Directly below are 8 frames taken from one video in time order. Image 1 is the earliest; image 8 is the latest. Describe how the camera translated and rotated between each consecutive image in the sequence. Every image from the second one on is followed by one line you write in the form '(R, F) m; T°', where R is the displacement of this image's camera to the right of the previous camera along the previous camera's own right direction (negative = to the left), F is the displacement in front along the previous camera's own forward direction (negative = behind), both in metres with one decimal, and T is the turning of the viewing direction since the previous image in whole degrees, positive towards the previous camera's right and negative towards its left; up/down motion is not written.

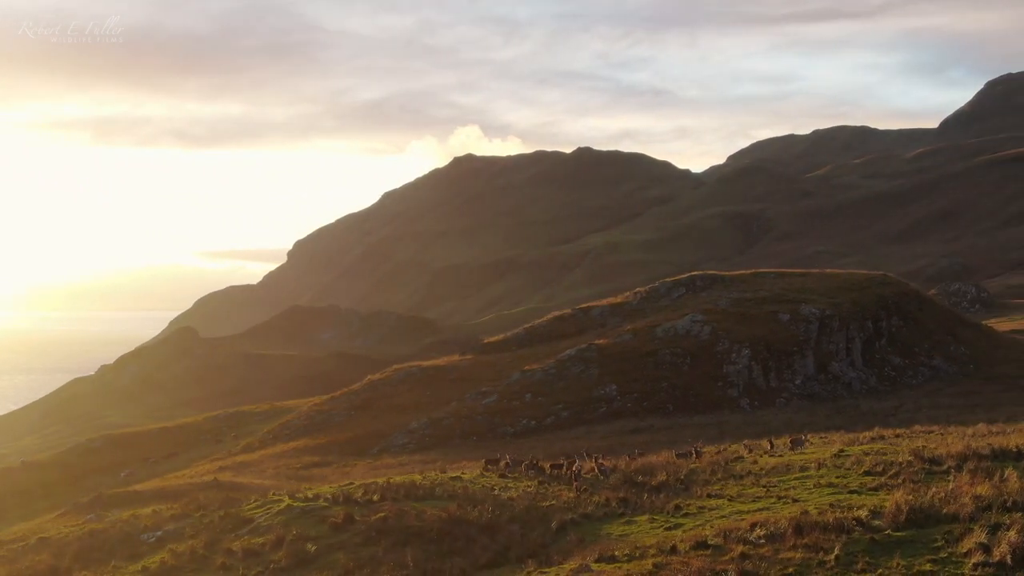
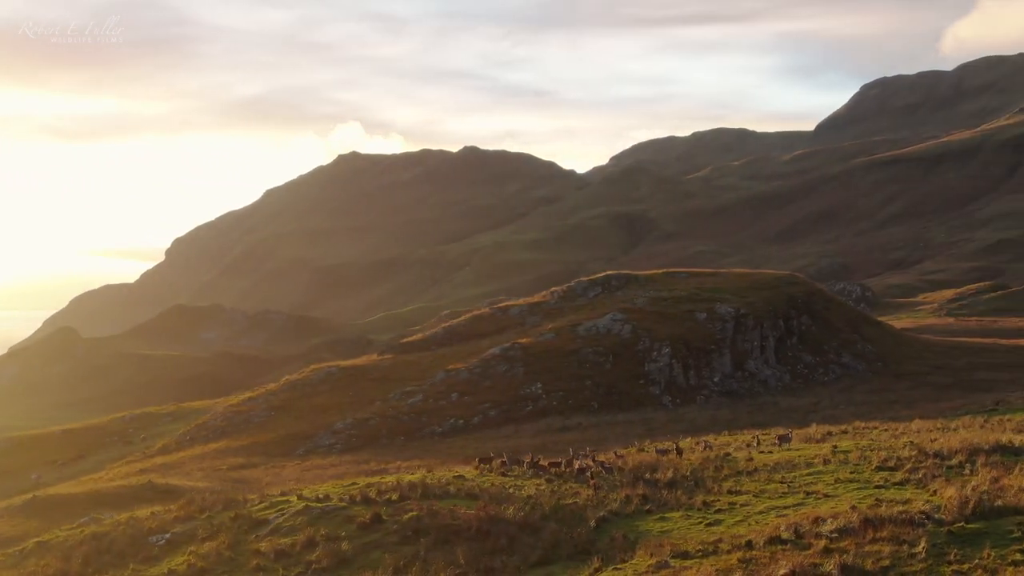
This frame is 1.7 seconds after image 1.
(-1.7, -0.1) m; +4°
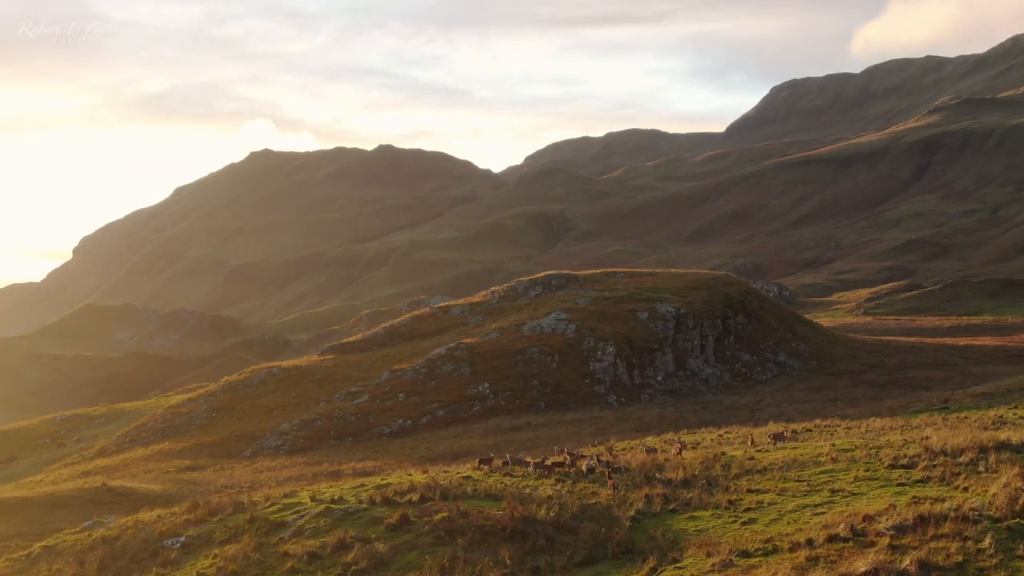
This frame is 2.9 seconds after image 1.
(-1.3, -0.1) m; +3°
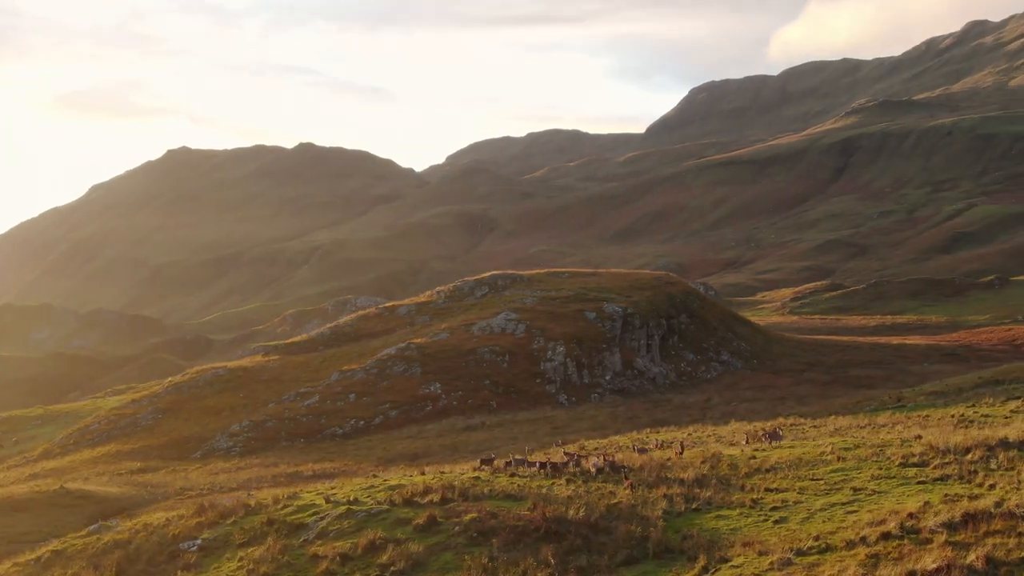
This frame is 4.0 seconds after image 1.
(-1.3, -0.2) m; +2°
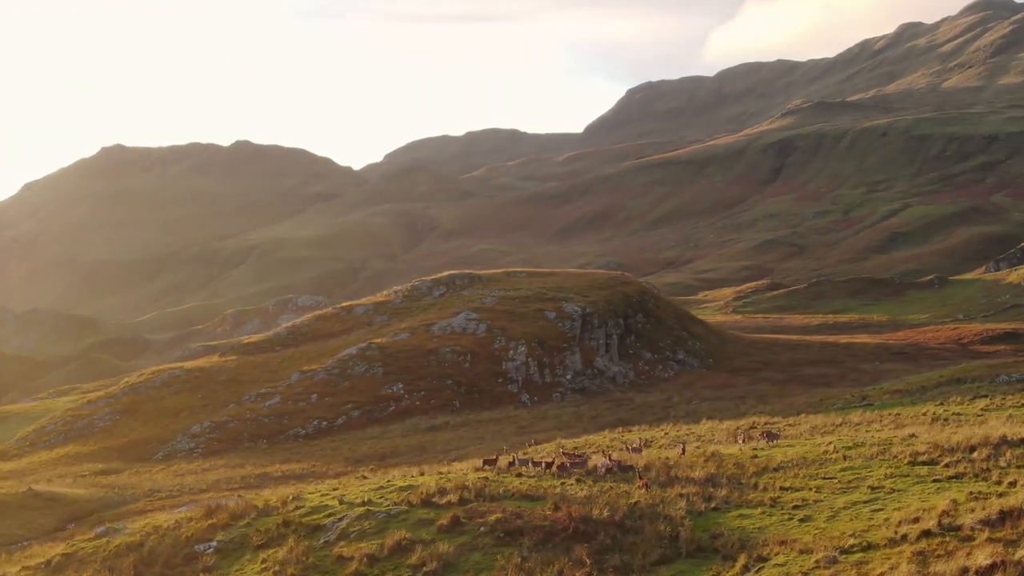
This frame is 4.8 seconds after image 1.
(-1.0, -0.1) m; +2°
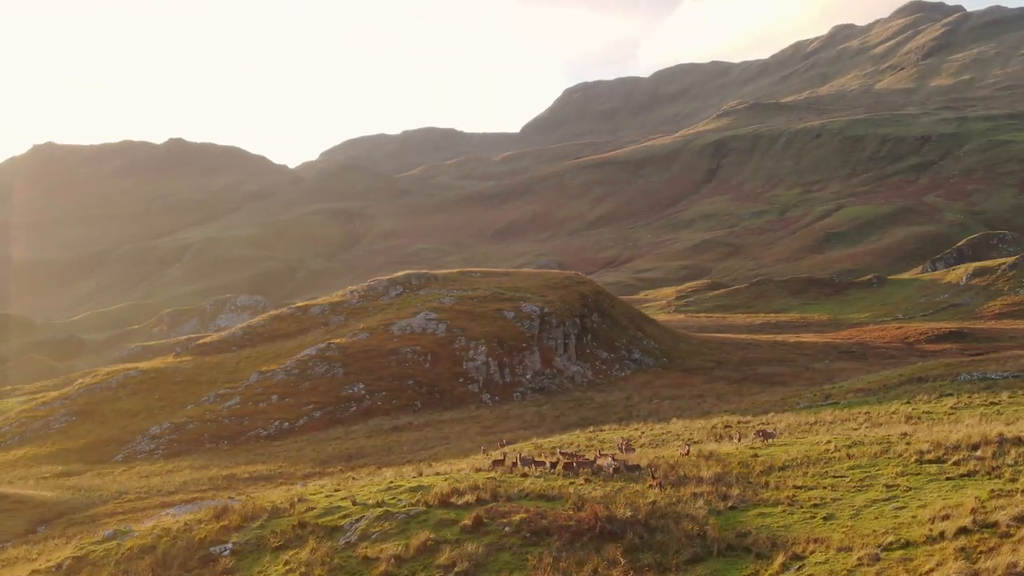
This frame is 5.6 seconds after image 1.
(-1.0, -0.2) m; +2°
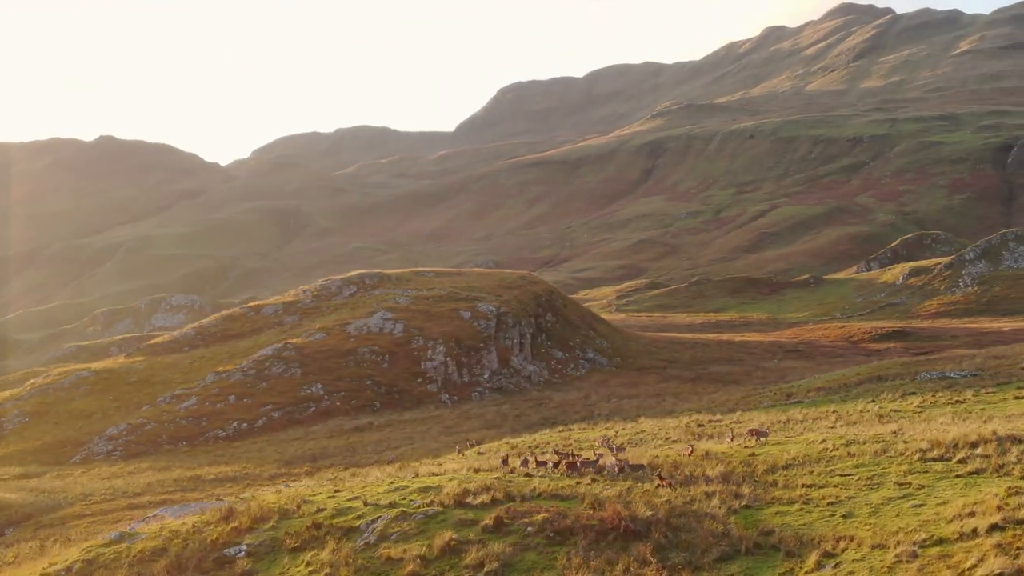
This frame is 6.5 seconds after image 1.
(-1.1, -0.2) m; +2°
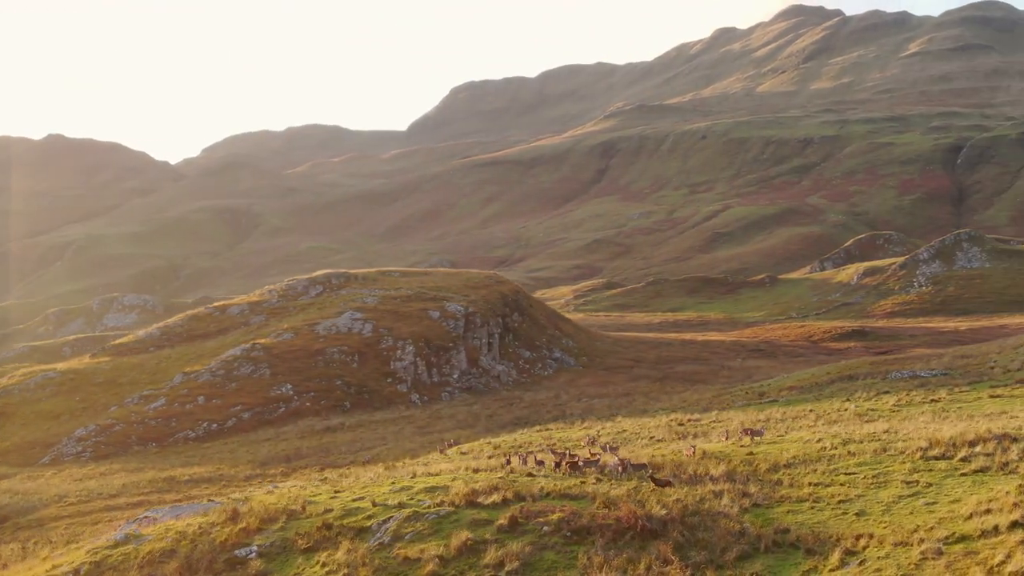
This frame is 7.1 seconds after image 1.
(-0.8, -0.2) m; +1°
